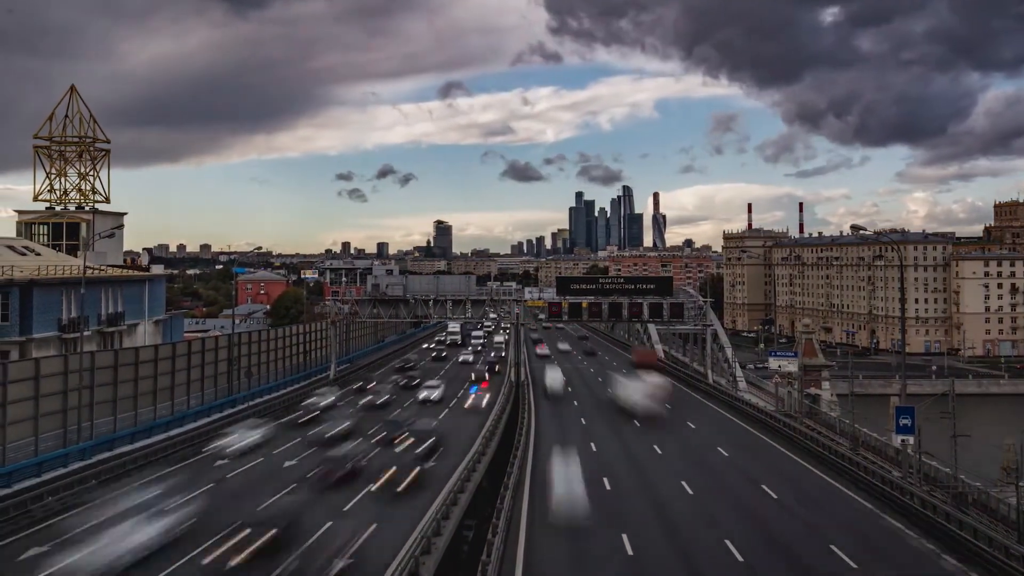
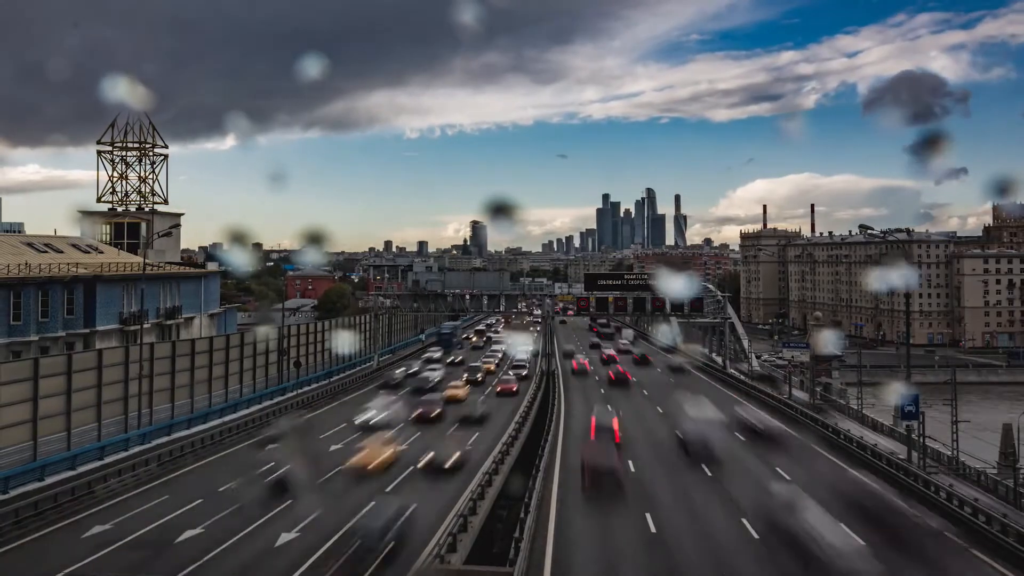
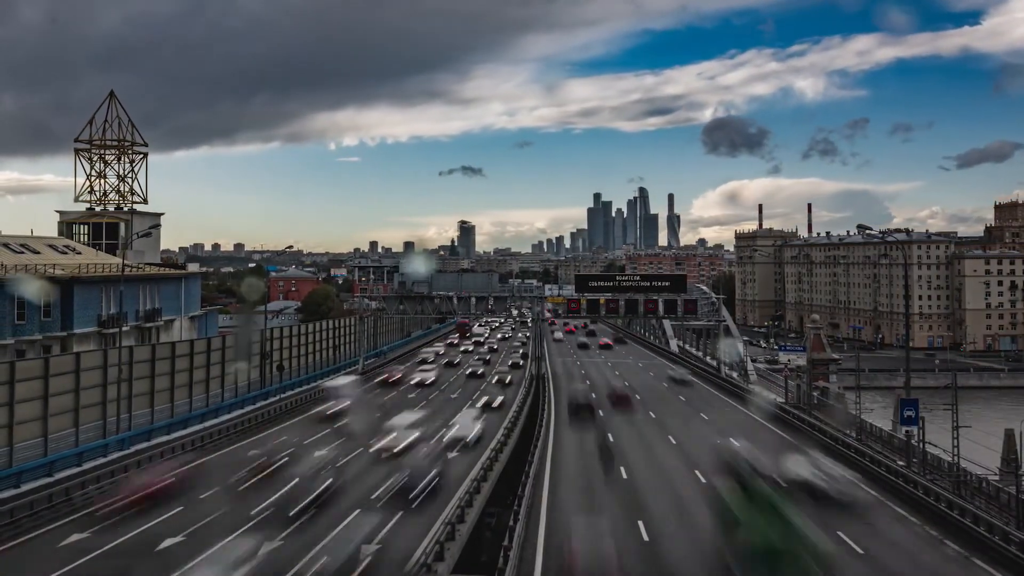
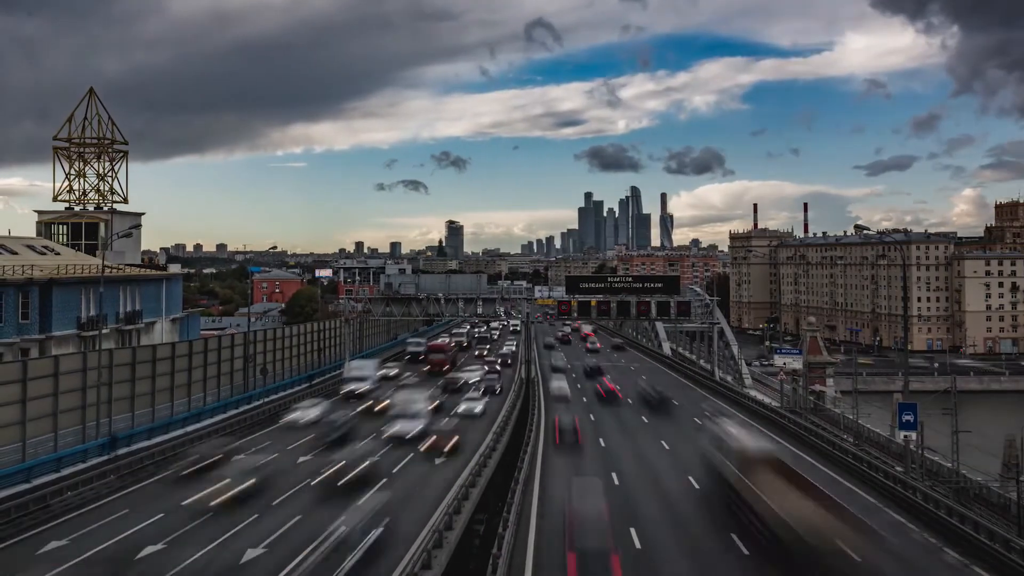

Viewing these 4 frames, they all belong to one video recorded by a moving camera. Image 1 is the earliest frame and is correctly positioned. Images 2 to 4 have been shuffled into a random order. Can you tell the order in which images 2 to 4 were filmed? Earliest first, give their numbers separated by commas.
4, 3, 2
